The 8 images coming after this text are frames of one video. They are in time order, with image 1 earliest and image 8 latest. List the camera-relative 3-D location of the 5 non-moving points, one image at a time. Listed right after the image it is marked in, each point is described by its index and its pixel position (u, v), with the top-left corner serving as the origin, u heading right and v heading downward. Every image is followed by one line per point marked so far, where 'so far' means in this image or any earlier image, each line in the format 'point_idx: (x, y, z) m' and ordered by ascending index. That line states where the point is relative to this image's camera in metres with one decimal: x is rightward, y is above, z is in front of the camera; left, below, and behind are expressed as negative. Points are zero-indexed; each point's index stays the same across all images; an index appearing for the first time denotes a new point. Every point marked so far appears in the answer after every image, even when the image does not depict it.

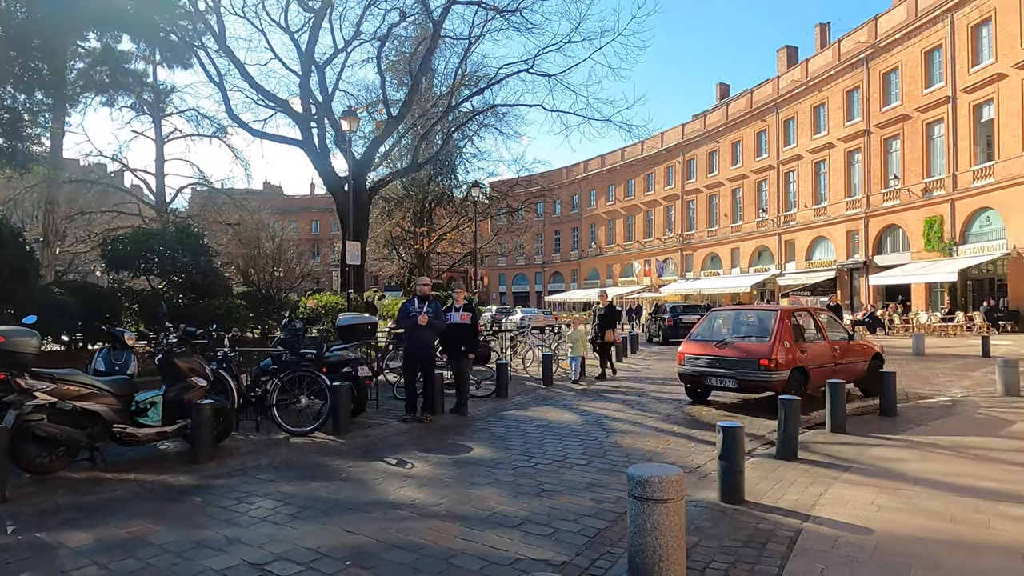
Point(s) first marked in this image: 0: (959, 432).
0: (+4.4, -1.4, +6.6) m
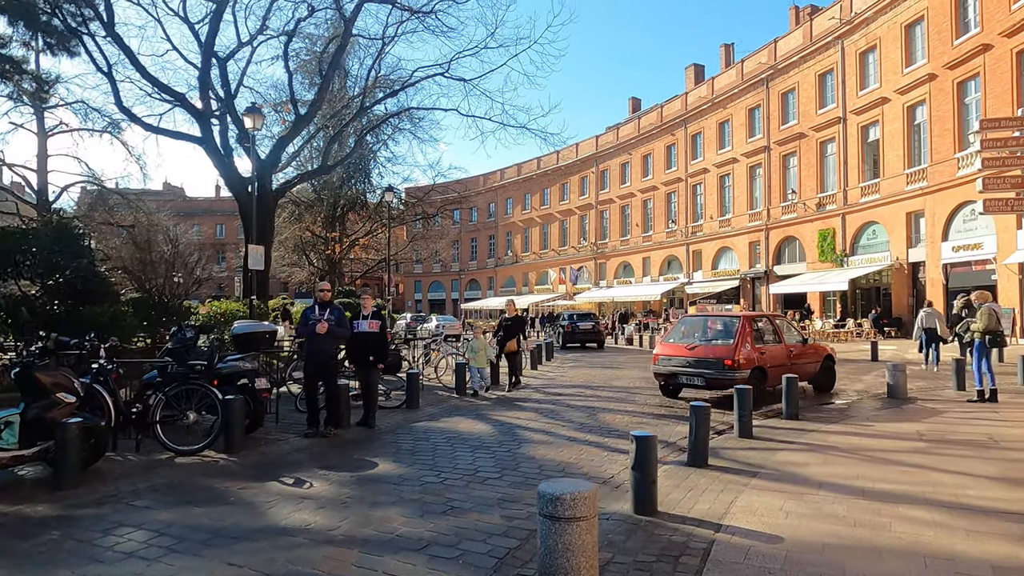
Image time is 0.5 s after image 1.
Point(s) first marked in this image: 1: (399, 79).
0: (+3.5, -1.5, +6.9) m
1: (-3.1, +5.7, +18.2) m
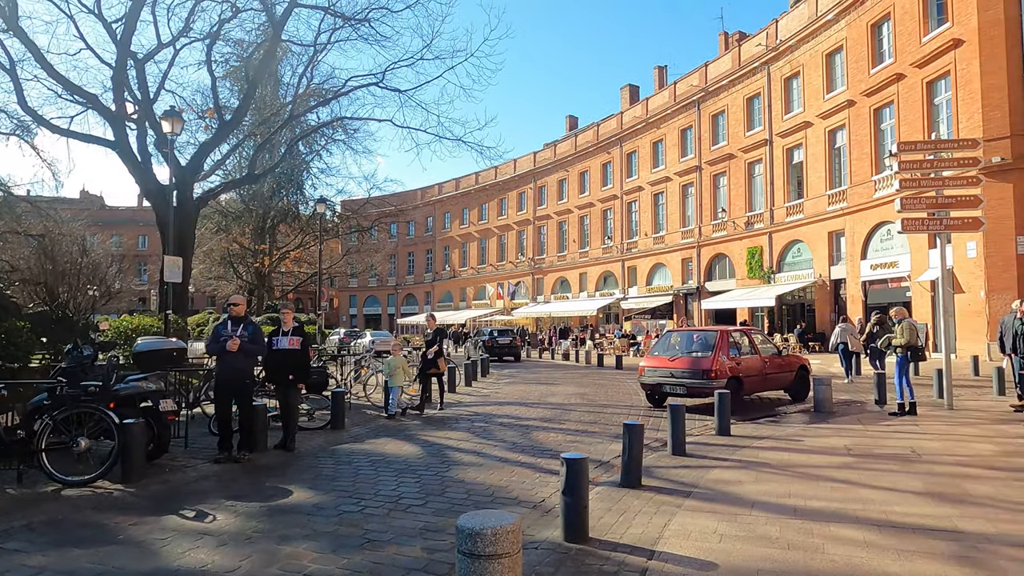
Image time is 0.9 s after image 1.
0: (+2.8, -1.7, +6.9) m
1: (-4.8, +5.3, +17.7) m
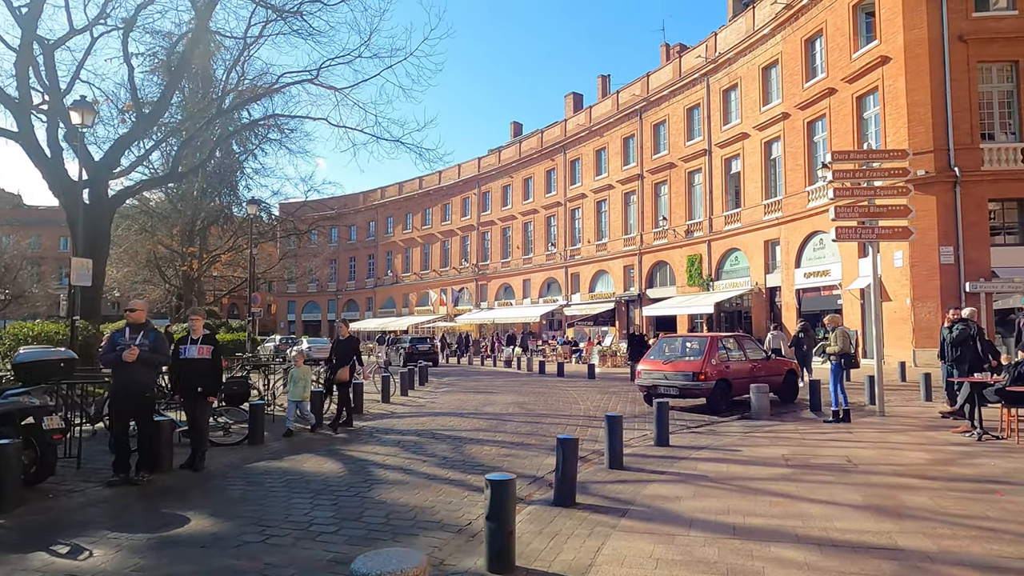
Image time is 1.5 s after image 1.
0: (+2.1, -1.7, +6.7) m
1: (-6.3, +5.2, +17.0) m
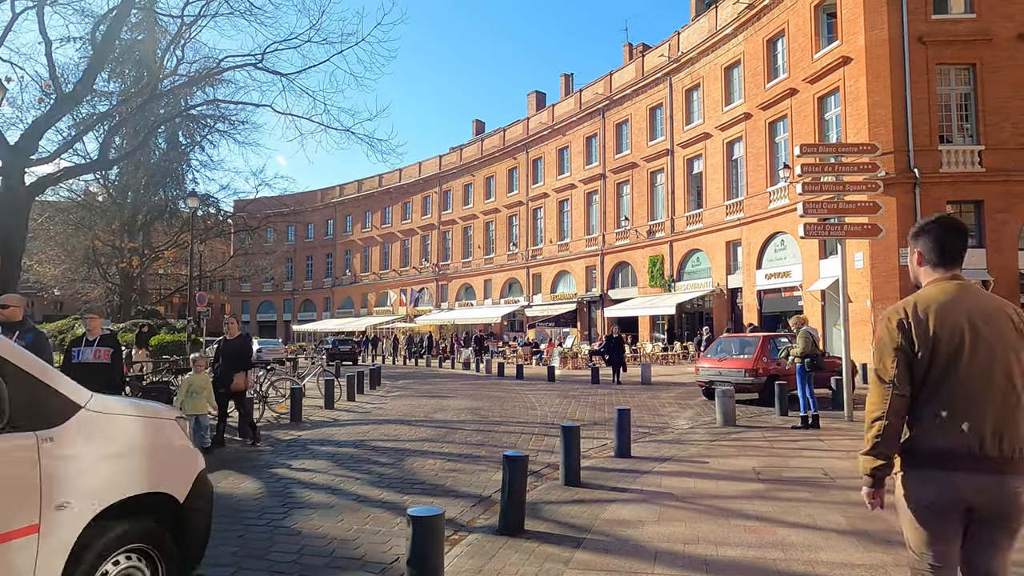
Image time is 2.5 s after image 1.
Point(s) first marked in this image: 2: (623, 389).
0: (+1.6, -1.7, +6.1) m
1: (-7.3, +5.2, +15.9) m
2: (+2.7, -2.5, +16.2) m
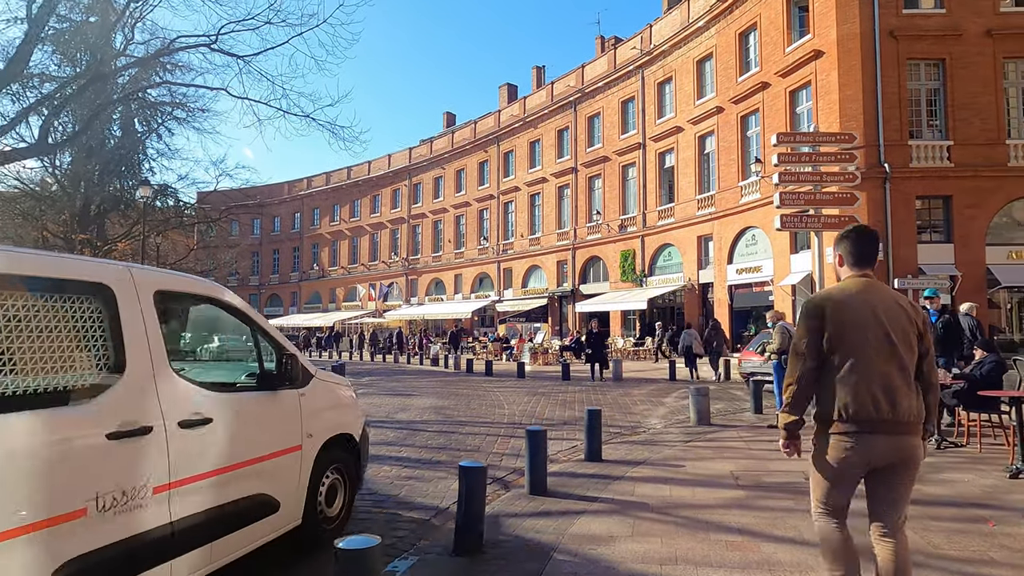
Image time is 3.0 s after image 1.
0: (+1.3, -1.6, +5.7) m
1: (-8.0, +5.4, +15.1) m
2: (+1.9, -2.3, +15.8) m
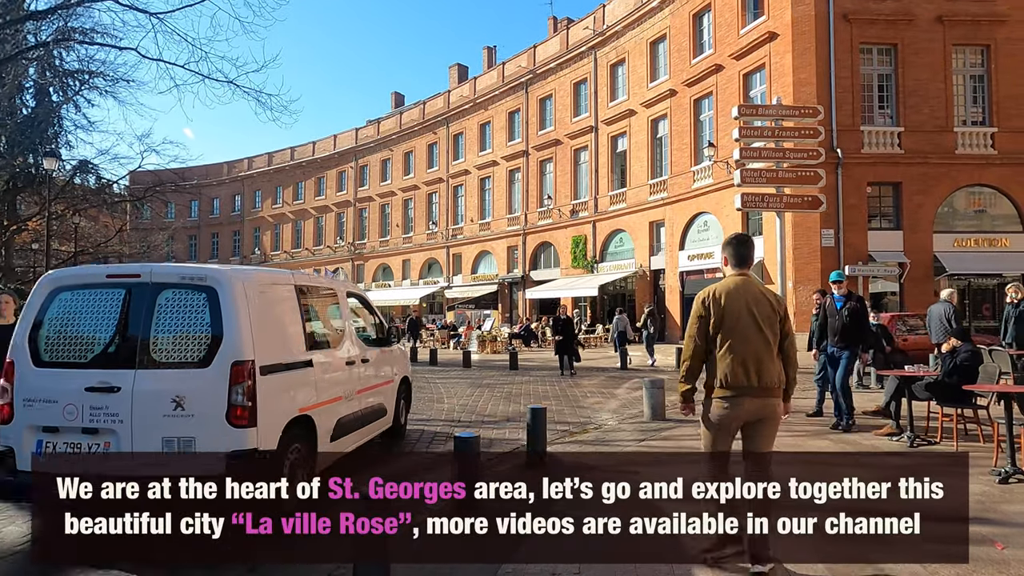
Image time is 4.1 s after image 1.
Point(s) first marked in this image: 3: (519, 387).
0: (+0.8, -1.5, +4.9) m
1: (-9.2, +5.8, +13.5) m
2: (+0.7, -2.0, +15.1) m
3: (+0.1, -1.9, +13.0) m
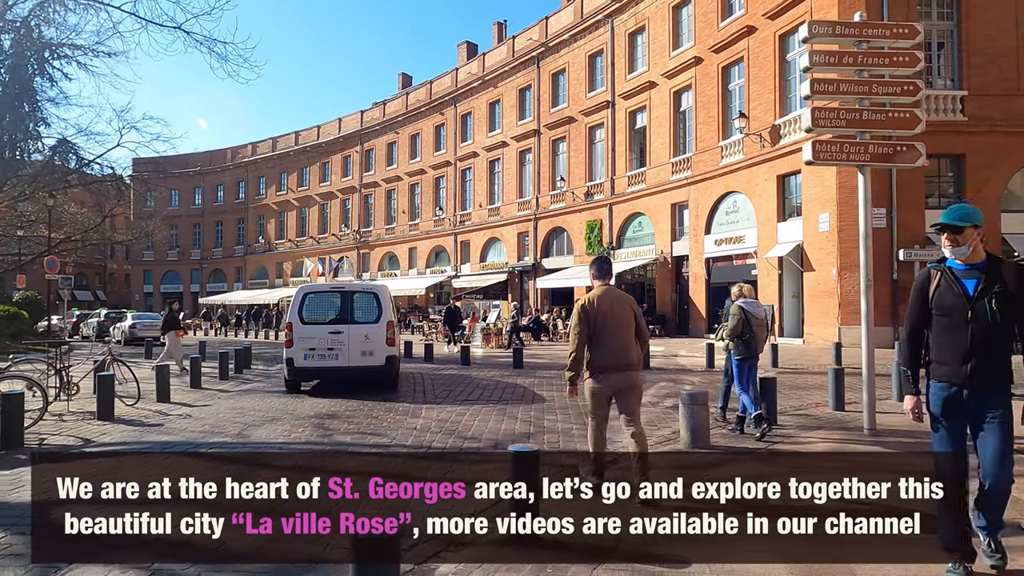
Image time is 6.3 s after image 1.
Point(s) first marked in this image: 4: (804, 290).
0: (+0.6, -1.4, +2.8) m
1: (-9.2, +6.0, +11.5) m
2: (+0.7, -1.7, +12.9) m
3: (+0.1, -1.7, +10.9) m
4: (+7.8, 0.0, +17.7) m
